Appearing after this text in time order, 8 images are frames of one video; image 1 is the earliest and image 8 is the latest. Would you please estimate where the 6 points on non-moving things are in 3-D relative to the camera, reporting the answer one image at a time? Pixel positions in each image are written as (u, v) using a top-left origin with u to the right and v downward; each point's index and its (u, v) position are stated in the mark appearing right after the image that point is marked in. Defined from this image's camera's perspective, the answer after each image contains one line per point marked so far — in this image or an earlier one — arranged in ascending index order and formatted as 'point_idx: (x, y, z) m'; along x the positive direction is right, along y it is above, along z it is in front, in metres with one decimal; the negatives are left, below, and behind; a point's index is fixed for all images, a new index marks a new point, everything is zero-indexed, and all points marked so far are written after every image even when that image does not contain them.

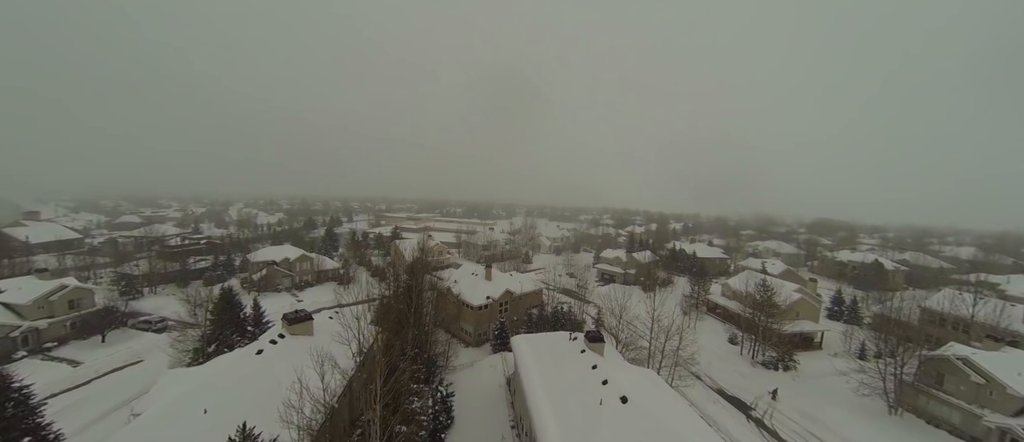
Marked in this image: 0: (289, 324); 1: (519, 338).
0: (-10.8, -5.1, +15.9) m
1: (+0.4, -7.1, +19.5) m
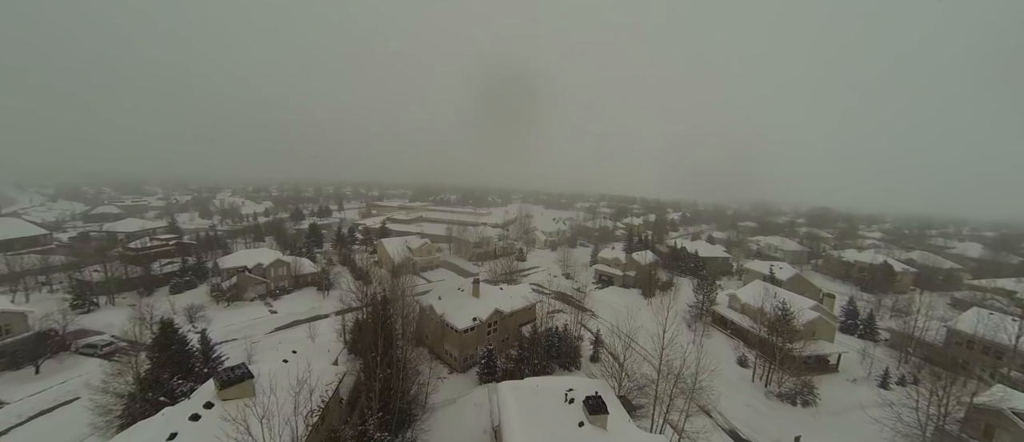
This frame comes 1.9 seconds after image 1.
0: (-11.5, -6.6, +12.9) m
1: (-0.3, -8.4, +16.7) m
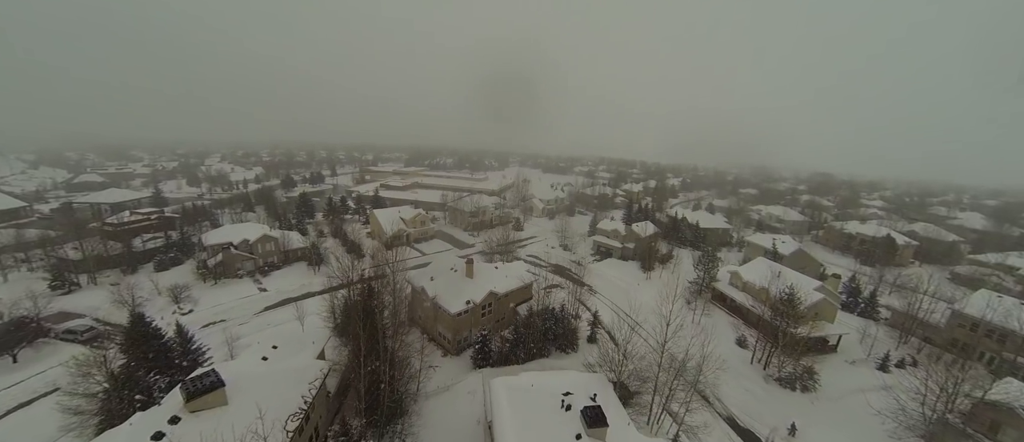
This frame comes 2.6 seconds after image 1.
0: (-11.8, -6.5, +11.9) m
1: (-0.6, -7.9, +15.9) m
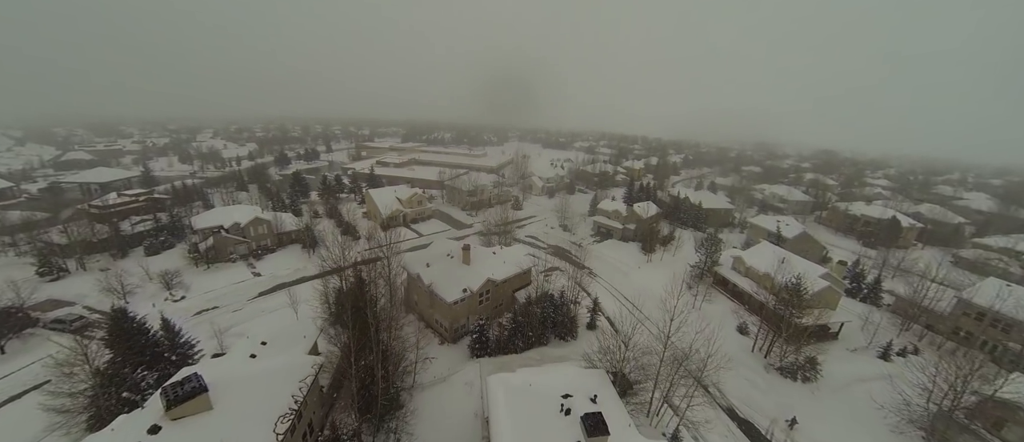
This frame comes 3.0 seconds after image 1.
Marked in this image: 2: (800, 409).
0: (-11.9, -6.5, +11.3) m
1: (-0.7, -7.5, +15.5) m
2: (+17.2, -11.2, +19.5) m
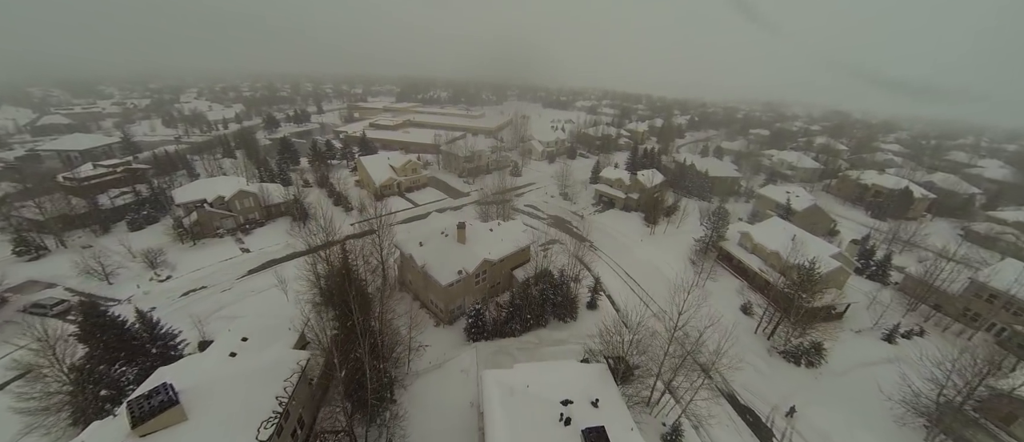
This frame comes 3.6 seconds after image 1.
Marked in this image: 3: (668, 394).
0: (-12.0, -6.5, +10.4) m
1: (-0.9, -7.0, +14.7) m
2: (+17.0, -10.2, +19.1) m
3: (+8.3, -9.2, +17.3) m
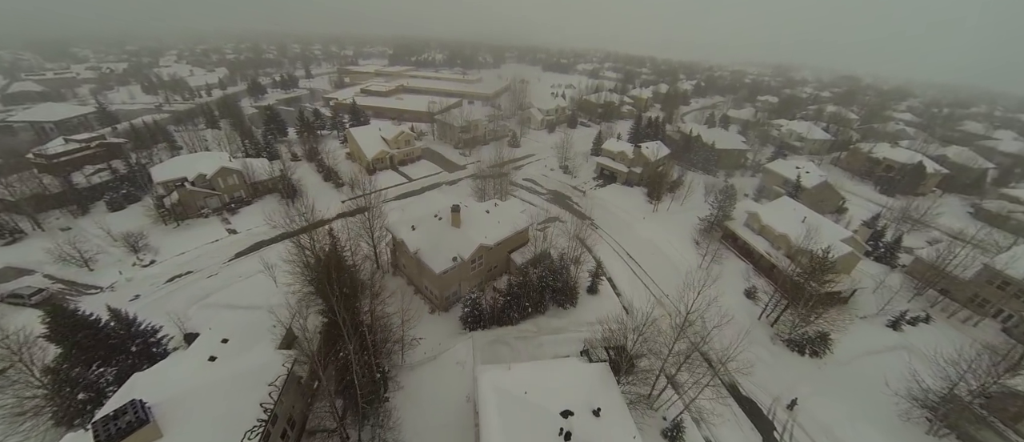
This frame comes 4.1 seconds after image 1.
0: (-12.2, -6.7, +9.7) m
1: (-1.0, -6.8, +14.0) m
2: (+16.9, -9.5, +18.8) m
3: (+8.2, -8.7, +16.9) m
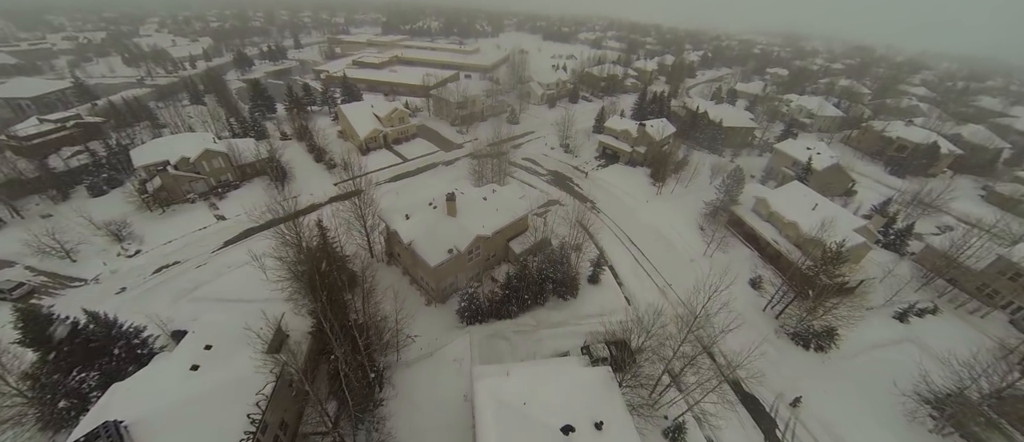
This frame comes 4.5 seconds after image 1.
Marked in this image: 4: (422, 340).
0: (-12.2, -7.0, +9.1) m
1: (-1.1, -6.8, +13.5) m
2: (+16.8, -9.1, +18.5) m
3: (+8.1, -8.4, +16.5) m
4: (-5.4, -7.2, +19.6) m
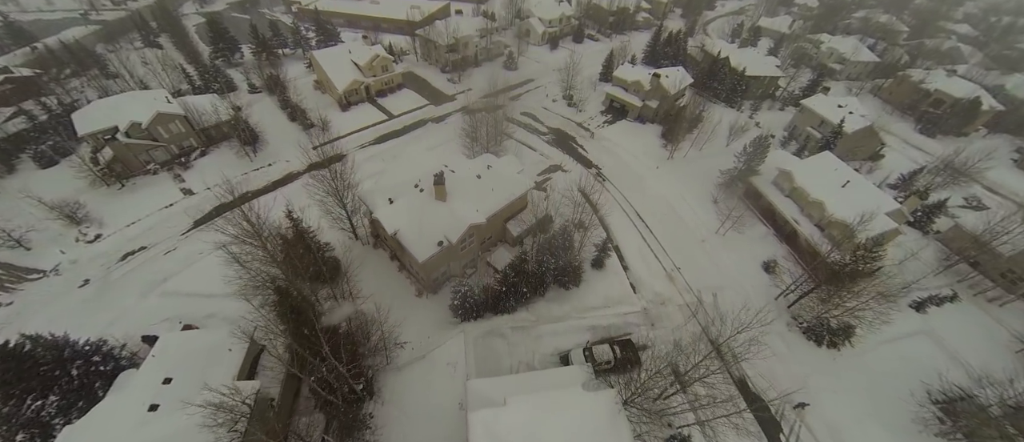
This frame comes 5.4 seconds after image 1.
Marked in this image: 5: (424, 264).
0: (-12.3, -8.4, +7.9) m
1: (-1.1, -7.4, +12.3) m
2: (+16.7, -8.7, +17.8) m
3: (+8.0, -8.5, +15.6) m
4: (-5.6, -6.7, +18.3) m
5: (-5.1, -2.4, +18.9) m
